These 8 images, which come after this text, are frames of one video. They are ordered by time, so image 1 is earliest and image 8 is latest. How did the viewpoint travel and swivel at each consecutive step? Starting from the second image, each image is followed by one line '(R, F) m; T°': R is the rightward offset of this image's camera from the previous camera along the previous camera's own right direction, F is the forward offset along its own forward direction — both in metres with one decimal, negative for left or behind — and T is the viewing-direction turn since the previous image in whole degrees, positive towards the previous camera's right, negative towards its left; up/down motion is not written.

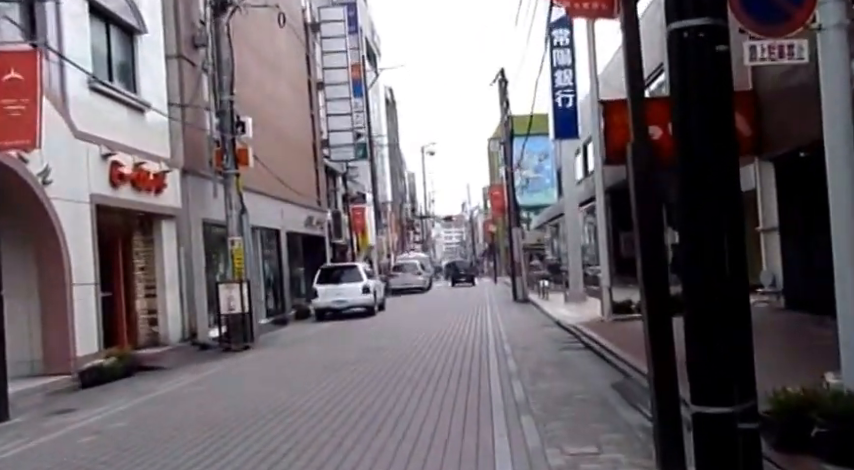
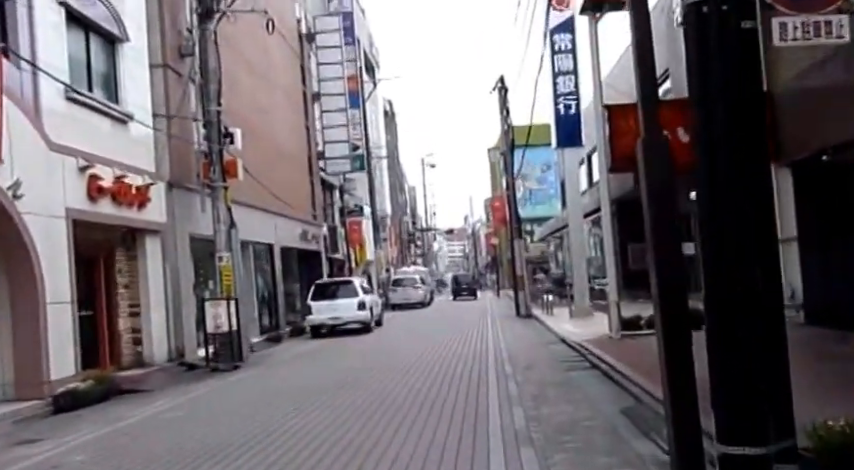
(+0.1, +0.8) m; 0°
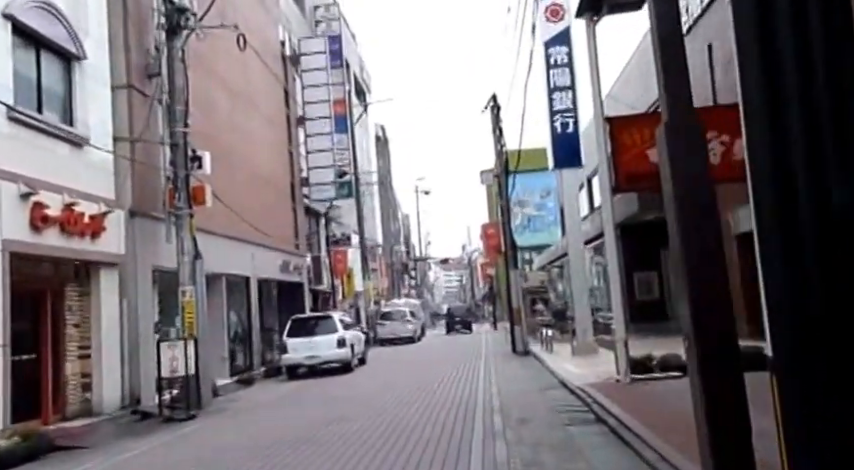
(+0.3, +1.6) m; 0°
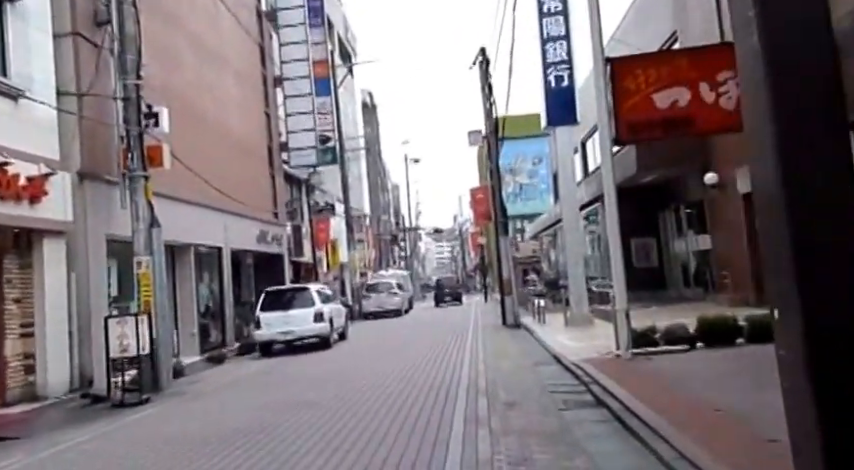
(+0.2, +1.6) m; +1°
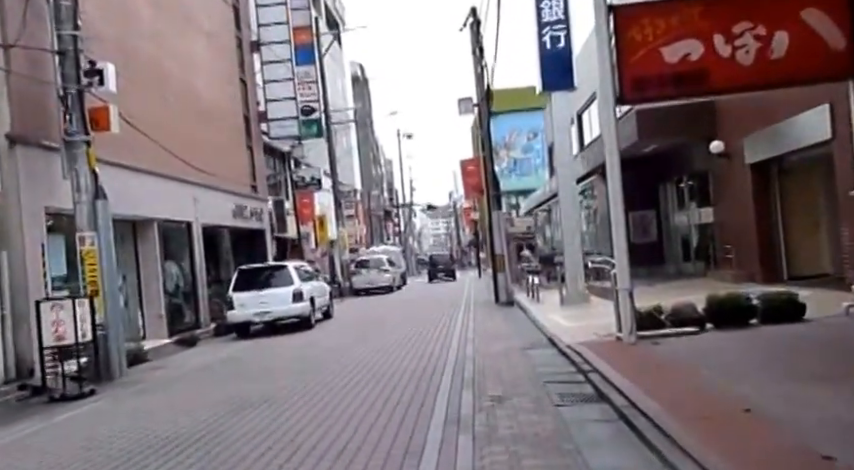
(+0.3, +1.6) m; 0°
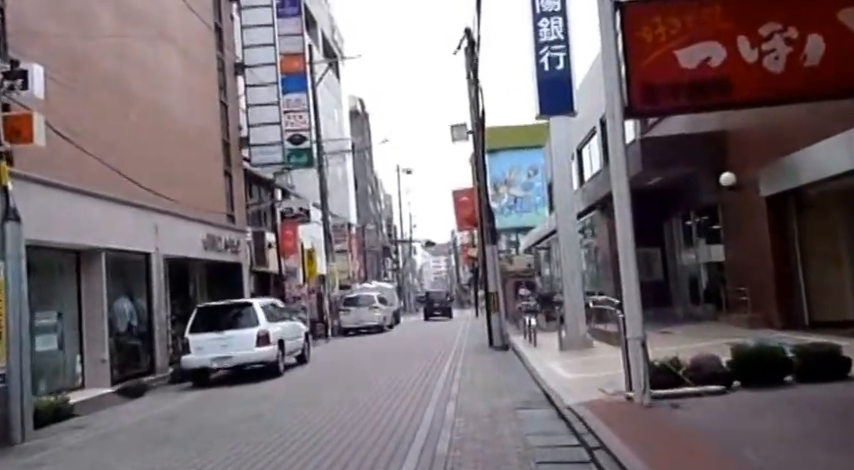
(+0.4, +2.1) m; 0°
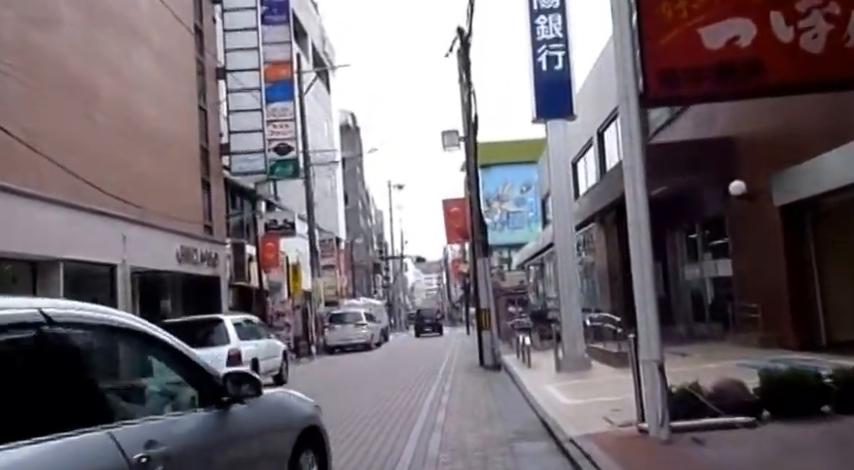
(+0.1, +1.4) m; +1°
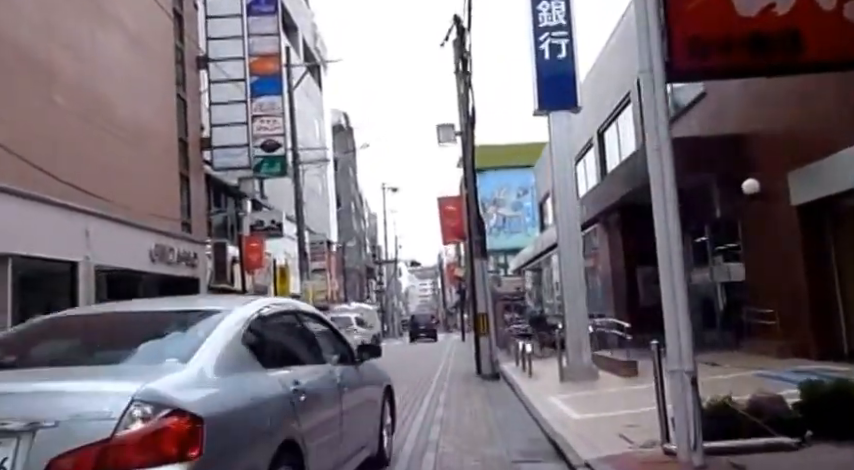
(+0.1, +1.5) m; 0°
